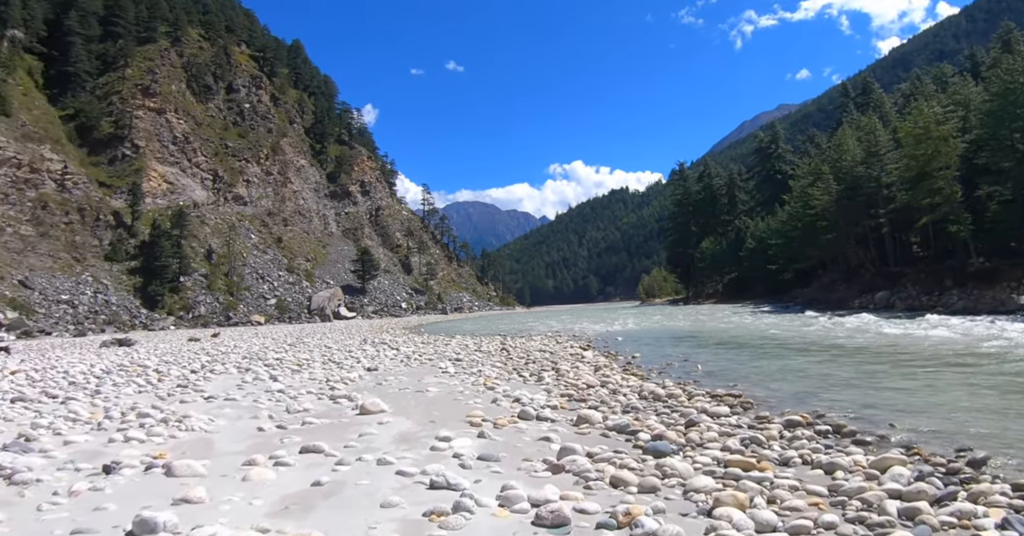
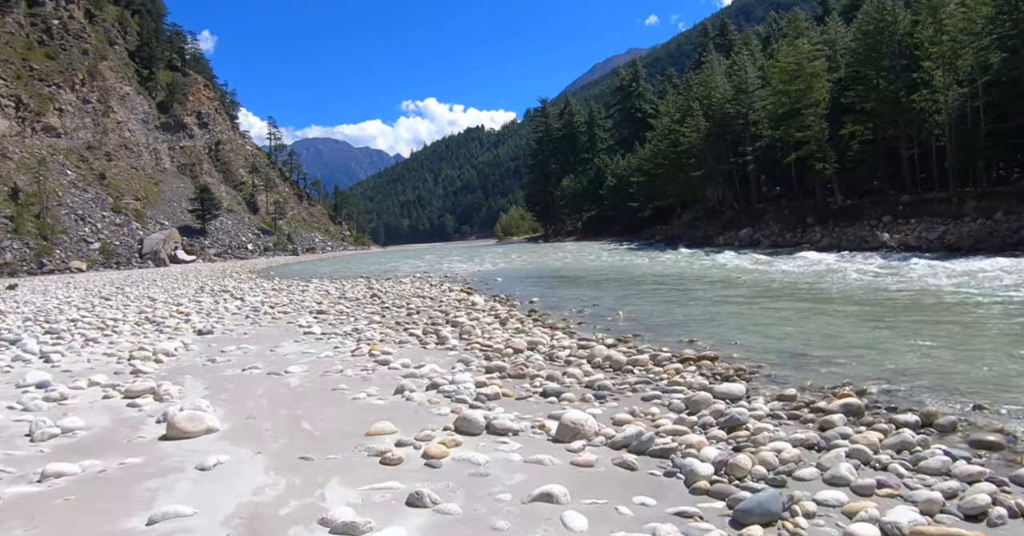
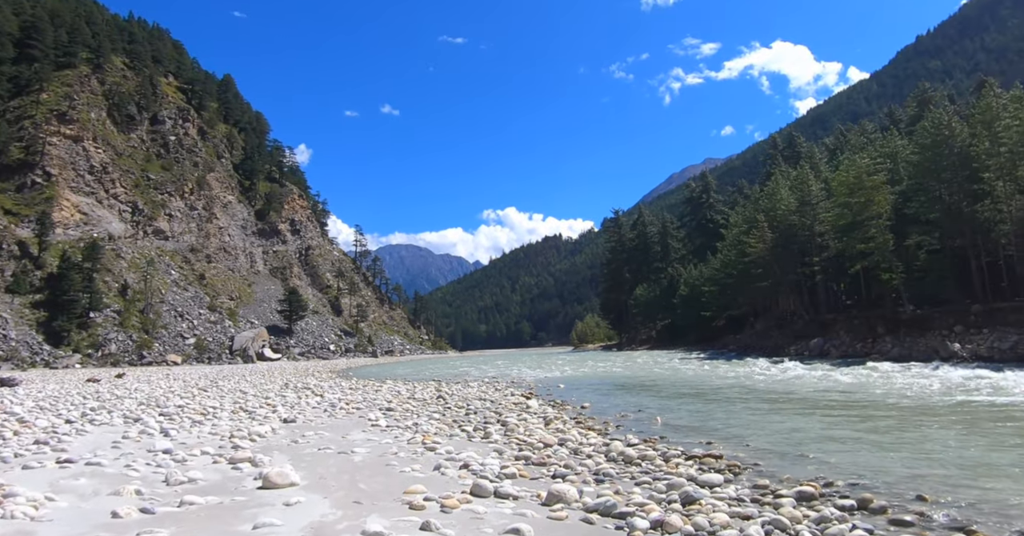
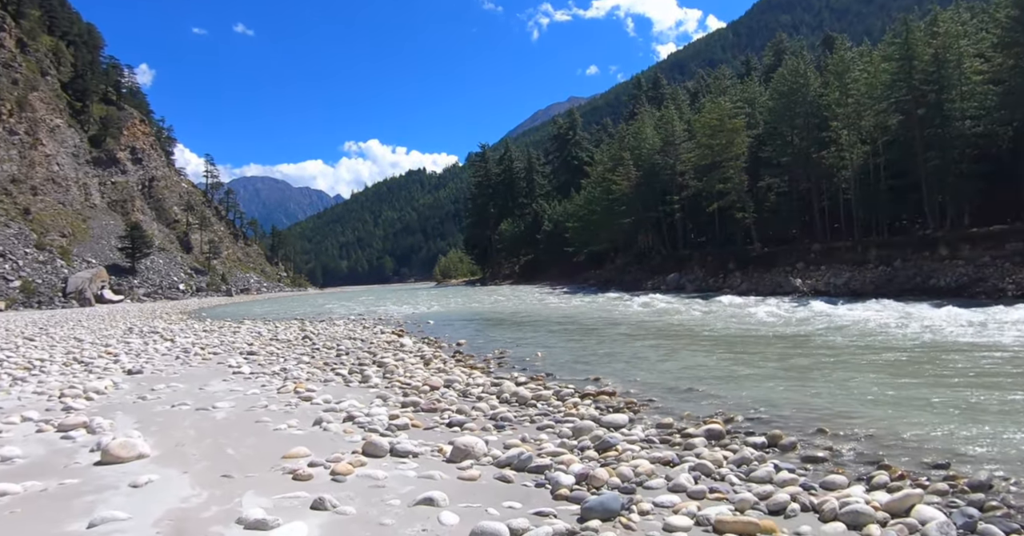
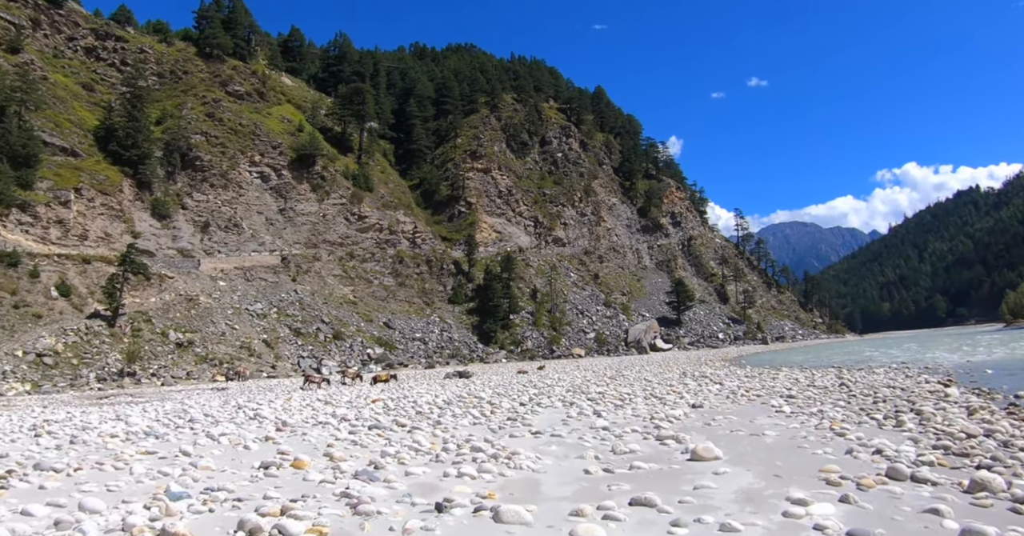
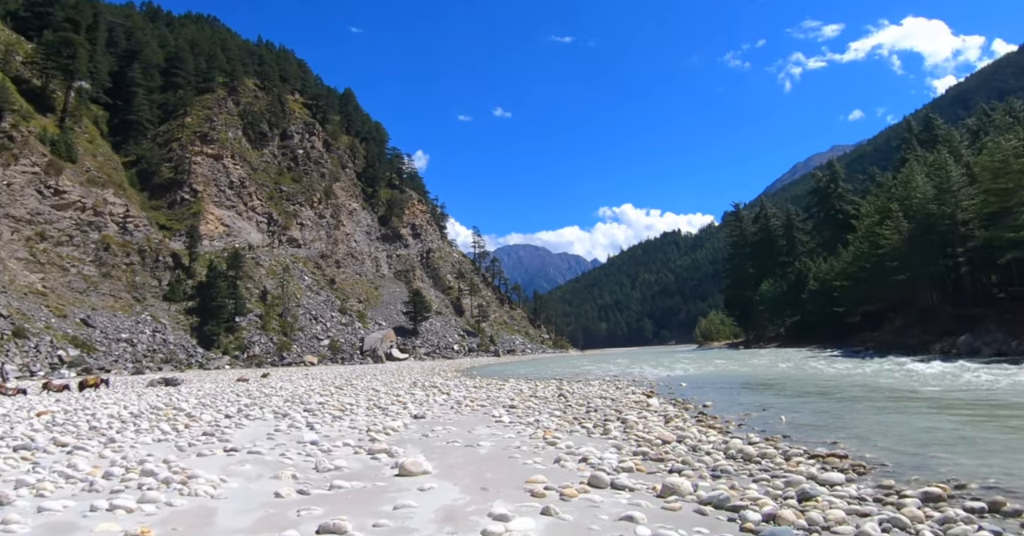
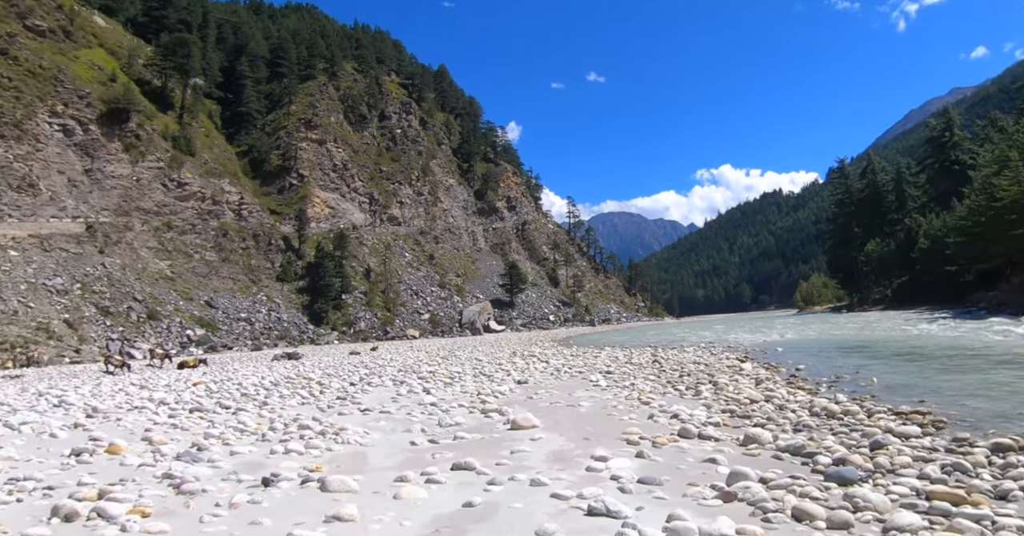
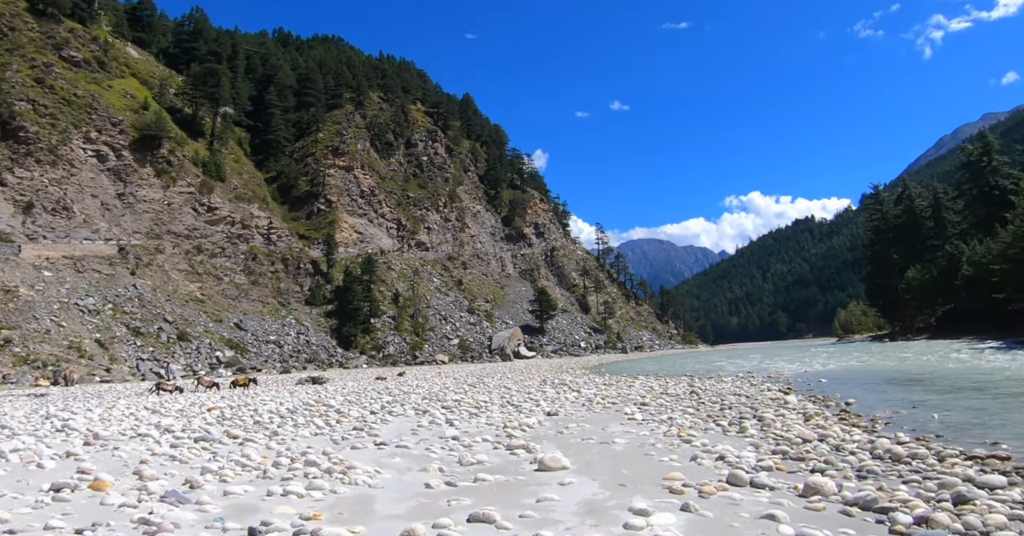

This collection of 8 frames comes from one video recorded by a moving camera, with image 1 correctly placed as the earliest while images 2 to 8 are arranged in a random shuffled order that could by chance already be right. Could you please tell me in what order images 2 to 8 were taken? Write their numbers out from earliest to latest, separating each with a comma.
7, 5, 8, 6, 3, 4, 2
